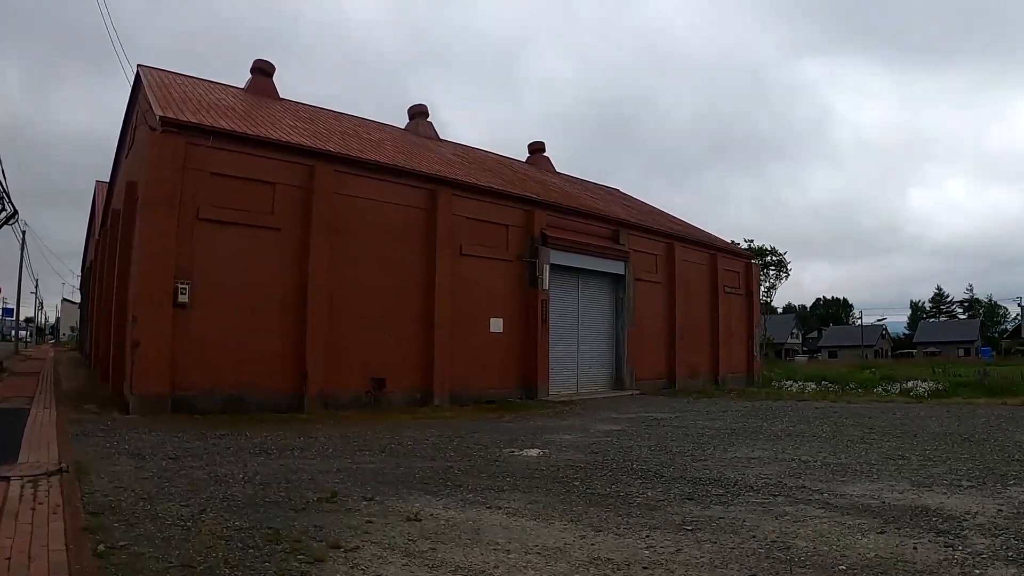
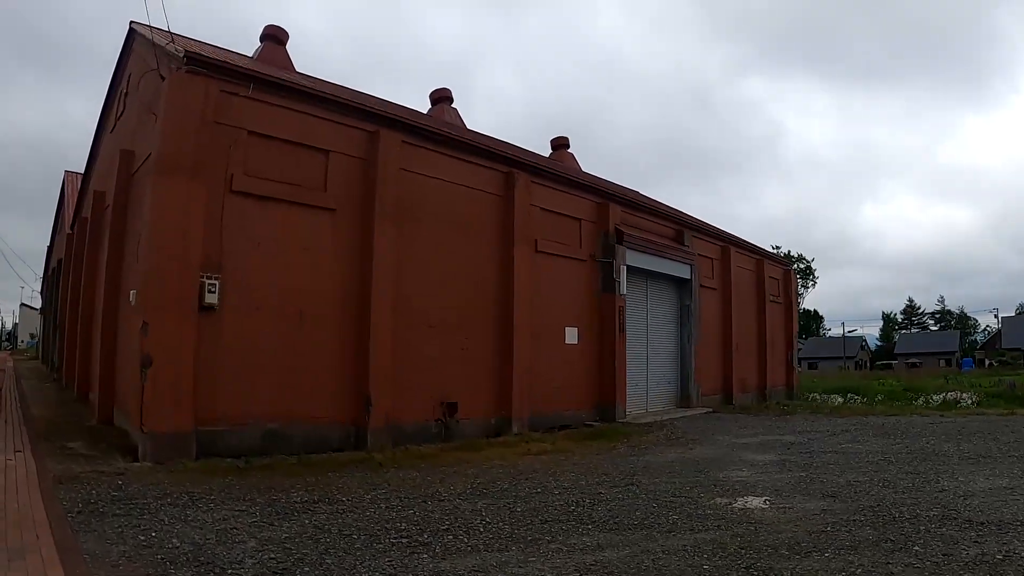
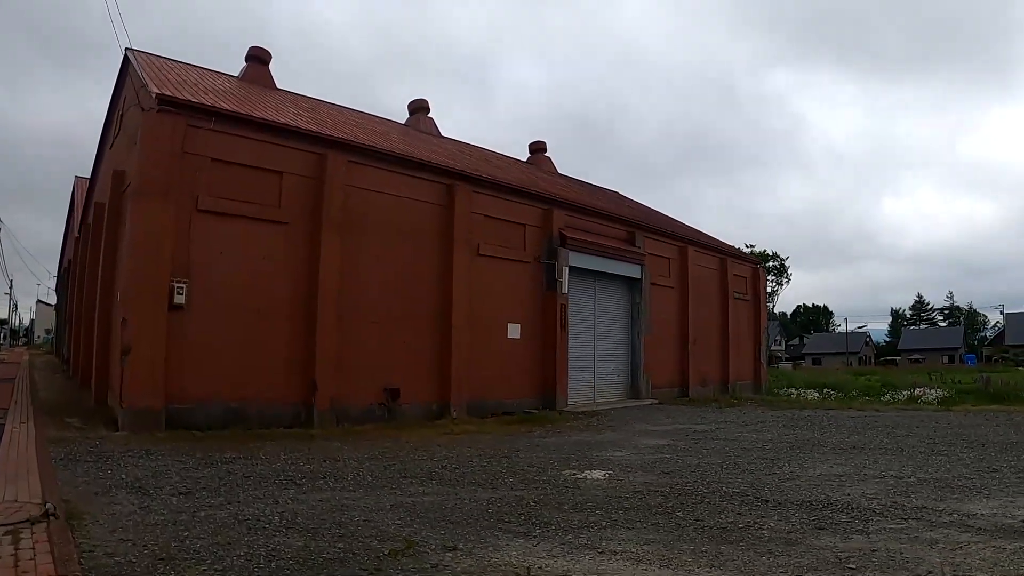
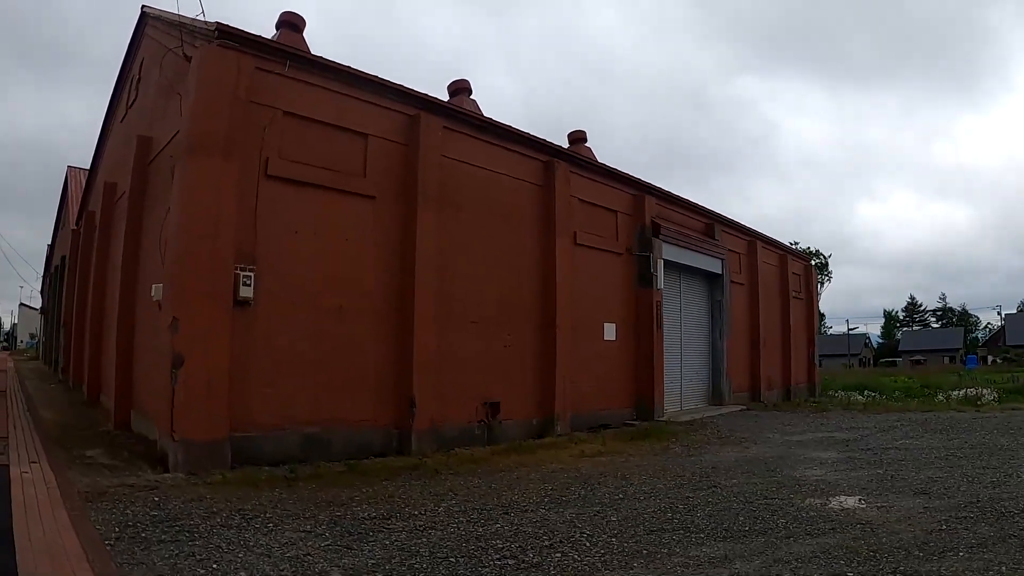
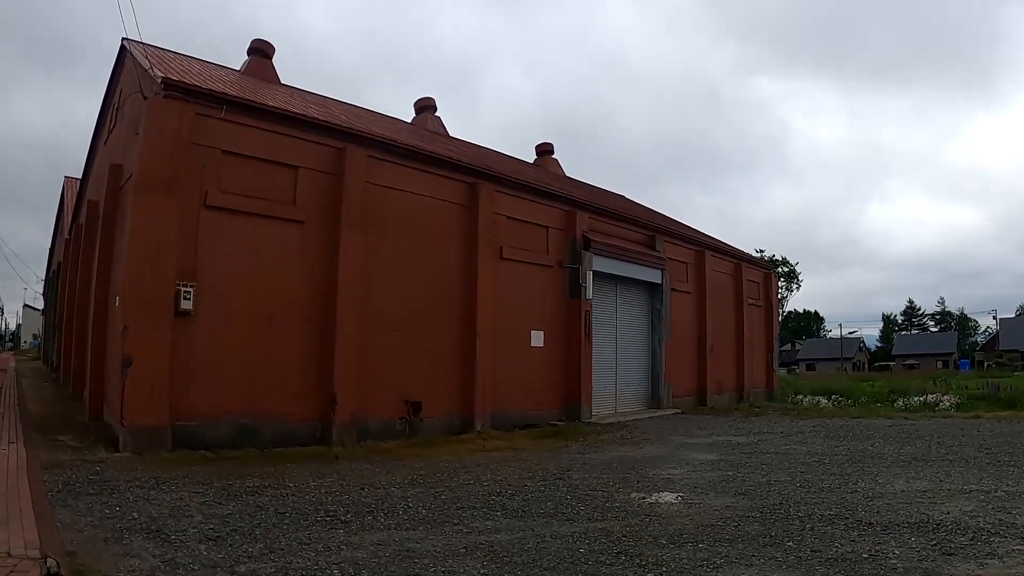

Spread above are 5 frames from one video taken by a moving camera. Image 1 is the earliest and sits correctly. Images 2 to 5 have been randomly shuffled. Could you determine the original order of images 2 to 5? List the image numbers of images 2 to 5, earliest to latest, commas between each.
3, 5, 2, 4
